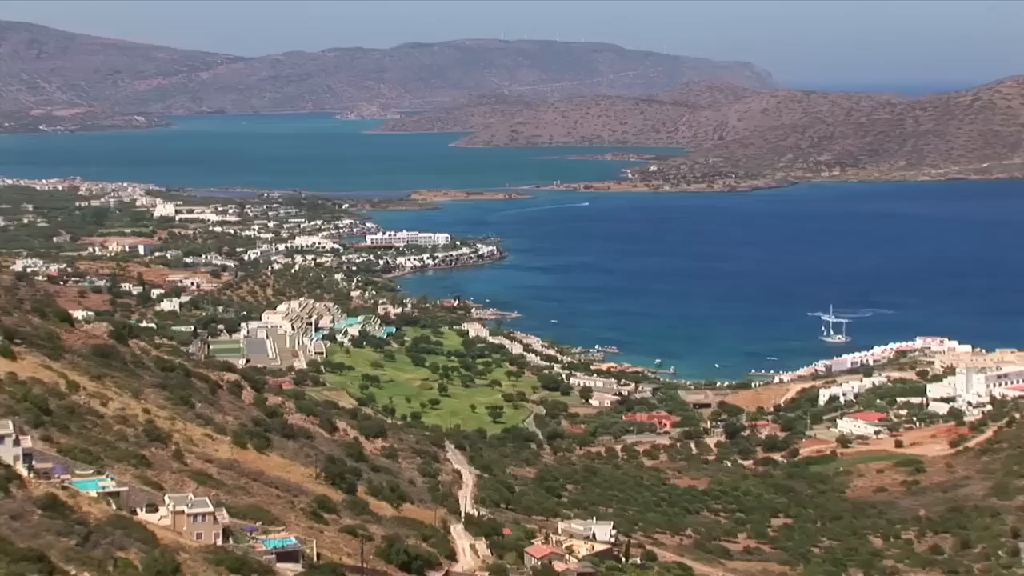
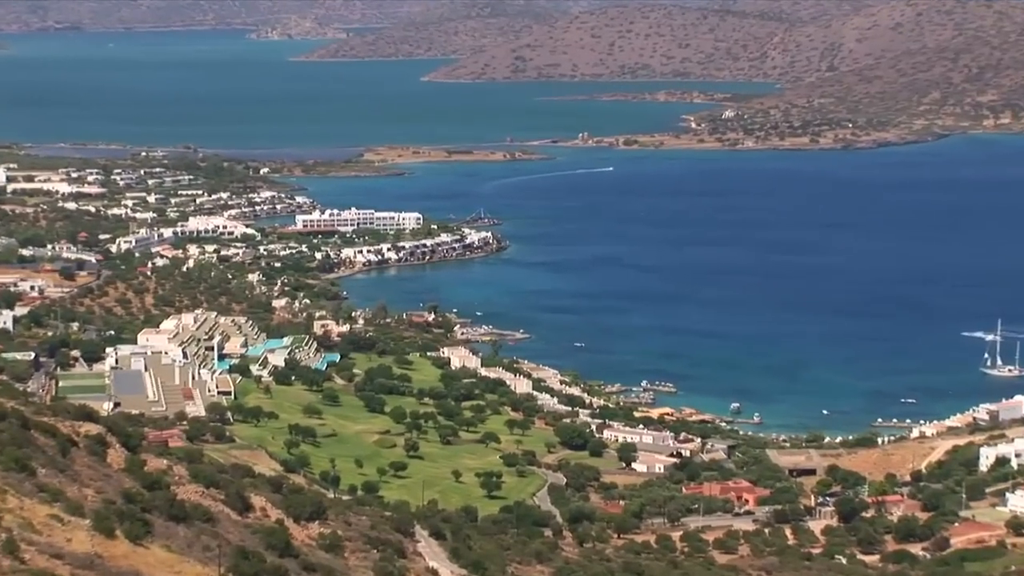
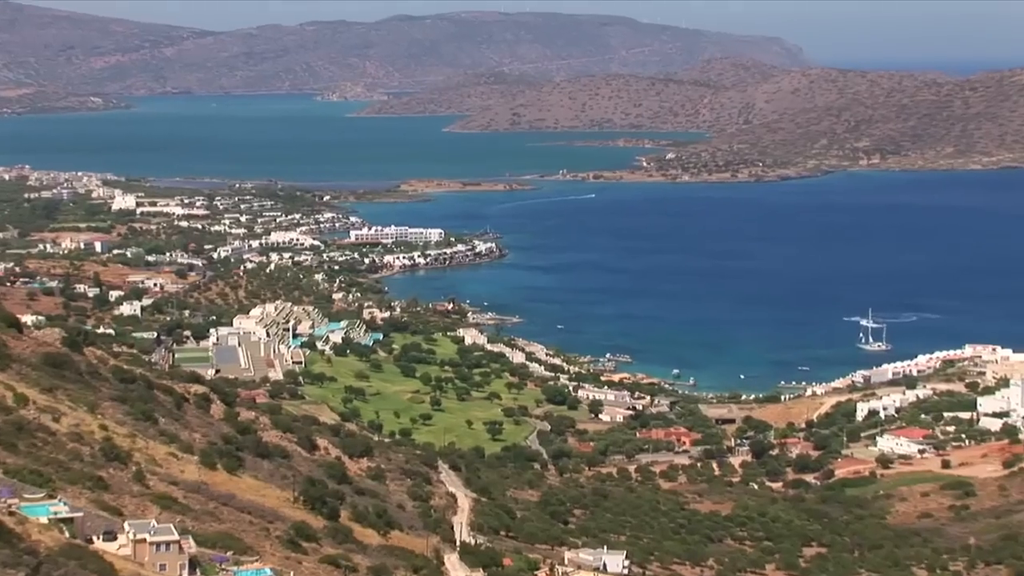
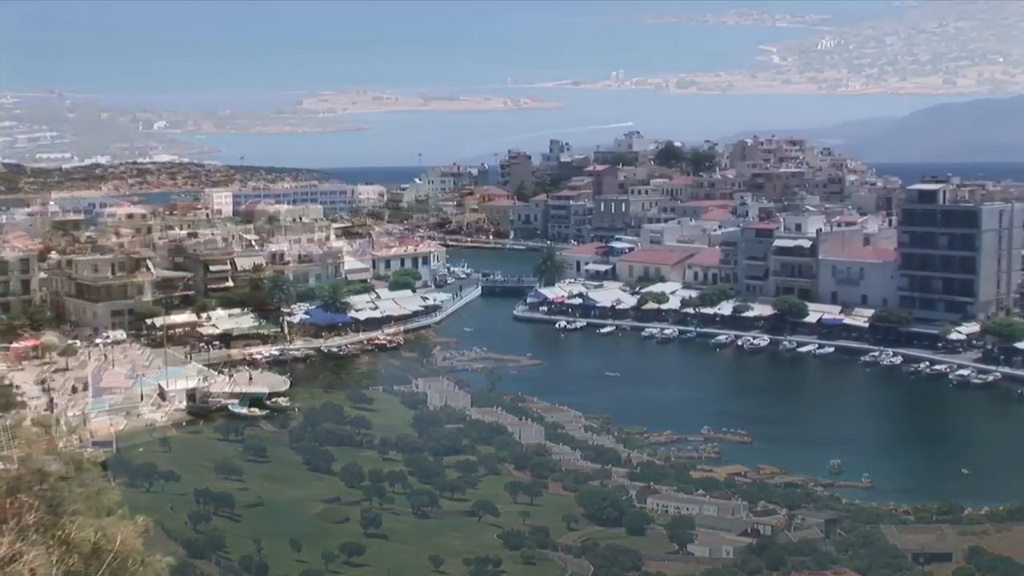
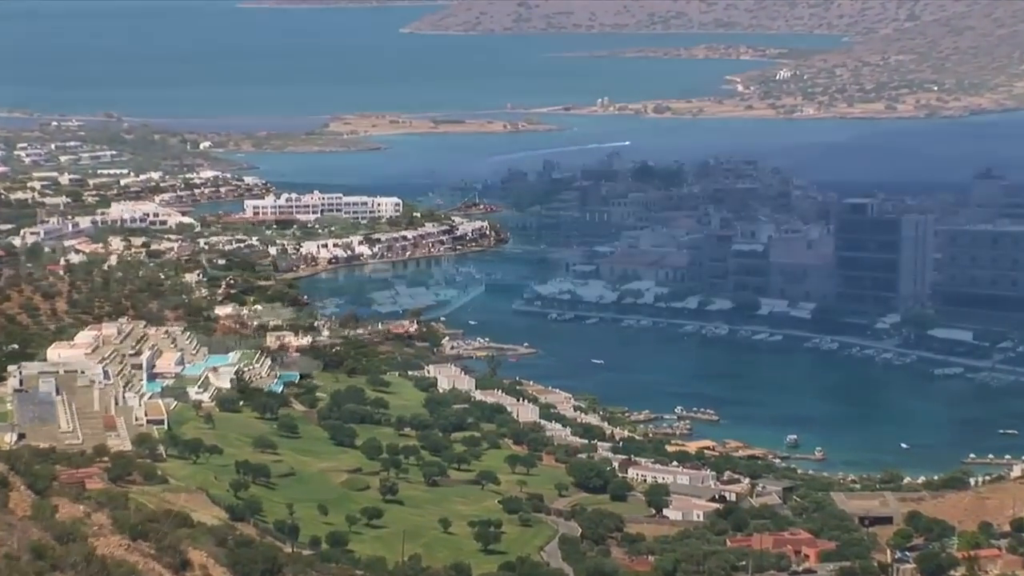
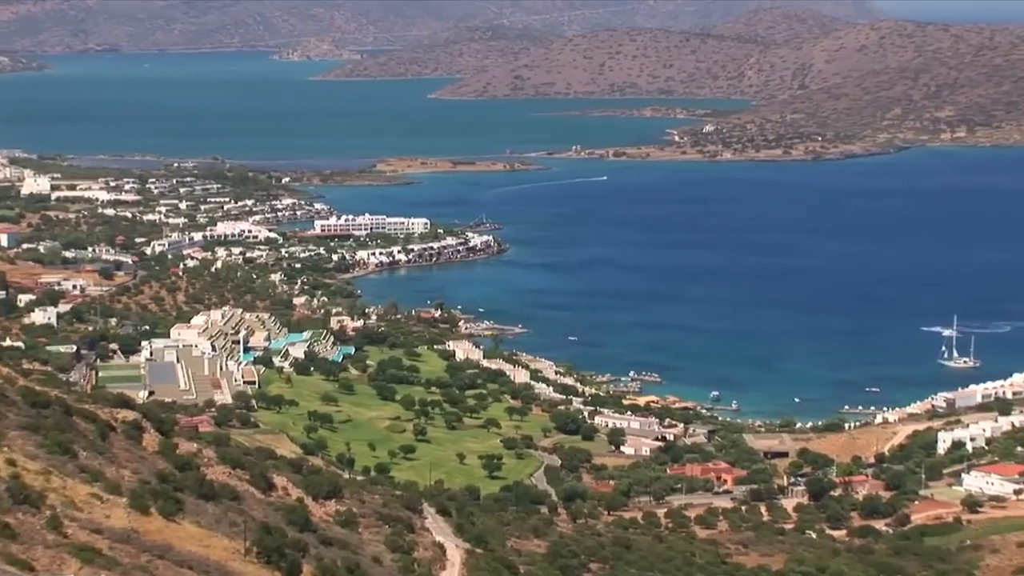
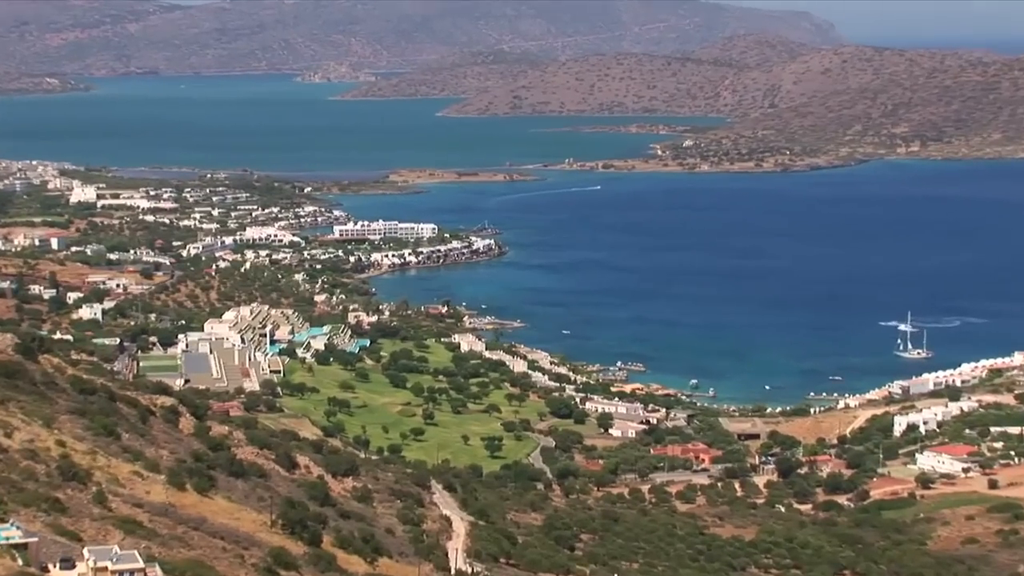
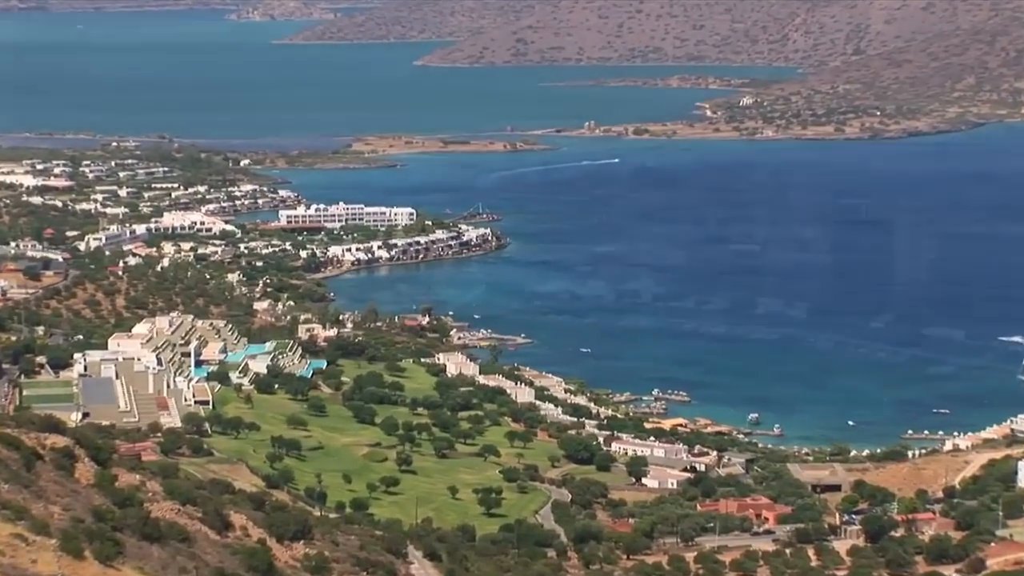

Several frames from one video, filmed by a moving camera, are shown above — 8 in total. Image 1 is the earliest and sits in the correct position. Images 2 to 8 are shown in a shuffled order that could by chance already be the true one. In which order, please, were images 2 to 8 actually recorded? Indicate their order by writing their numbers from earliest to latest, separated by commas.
3, 7, 6, 2, 8, 5, 4
